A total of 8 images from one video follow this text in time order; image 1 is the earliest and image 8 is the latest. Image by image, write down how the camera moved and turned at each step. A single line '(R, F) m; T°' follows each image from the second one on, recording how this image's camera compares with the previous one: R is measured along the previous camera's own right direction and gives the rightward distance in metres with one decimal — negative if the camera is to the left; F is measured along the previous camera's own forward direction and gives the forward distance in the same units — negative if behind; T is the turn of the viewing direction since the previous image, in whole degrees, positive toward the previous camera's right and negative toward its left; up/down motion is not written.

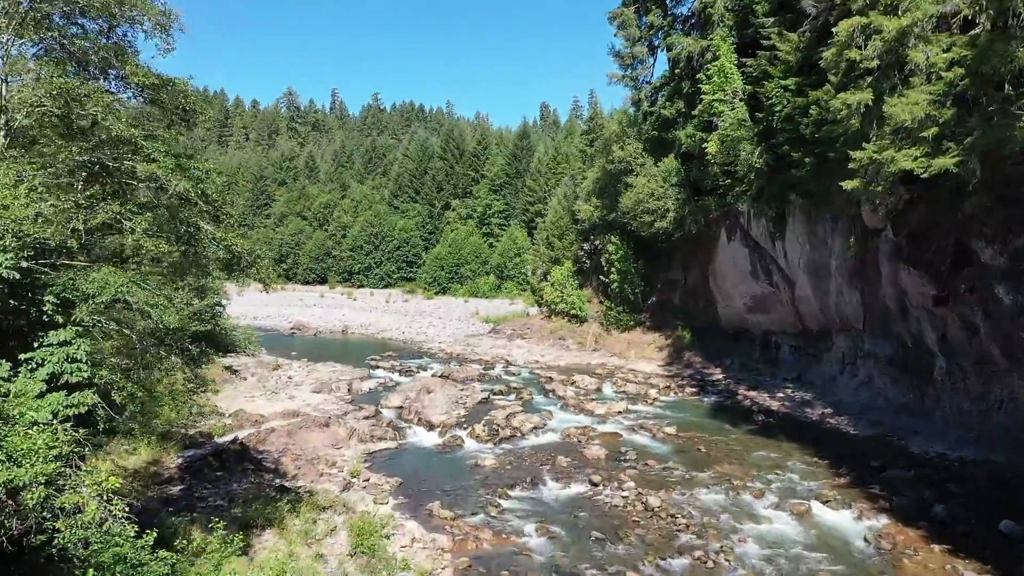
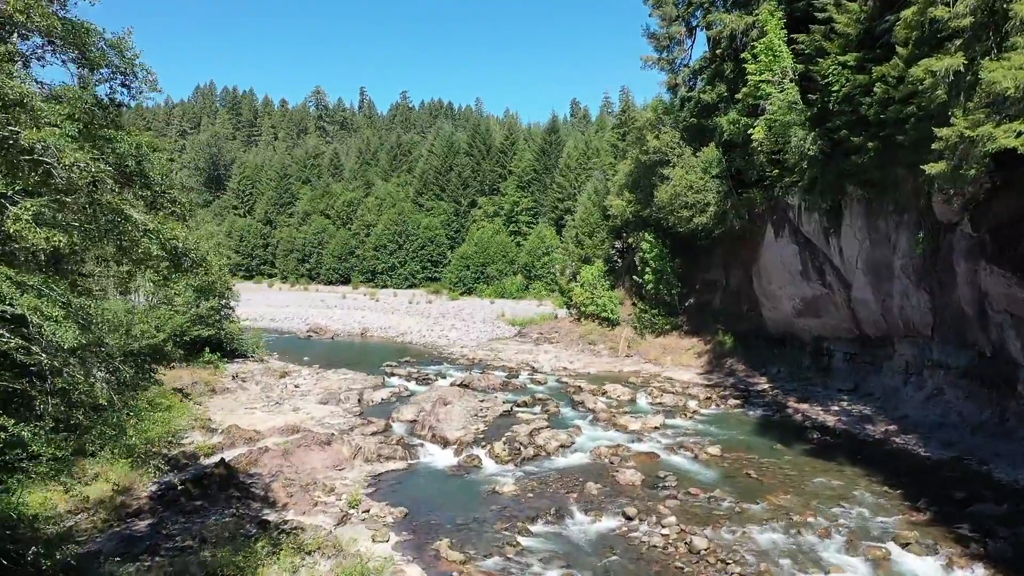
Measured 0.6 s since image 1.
(+0.2, +2.5) m; -2°
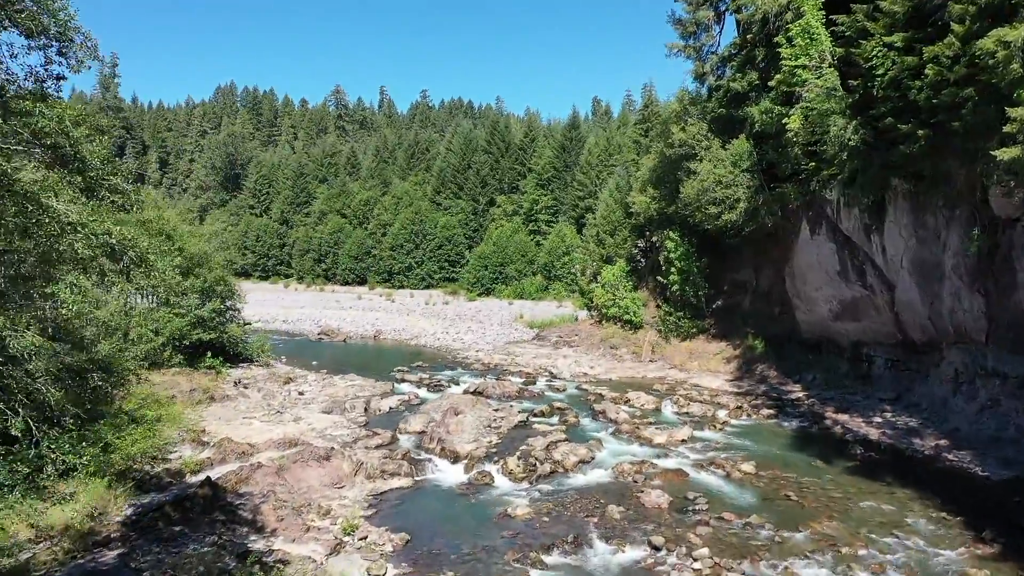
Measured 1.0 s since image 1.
(+0.2, +1.7) m; -2°
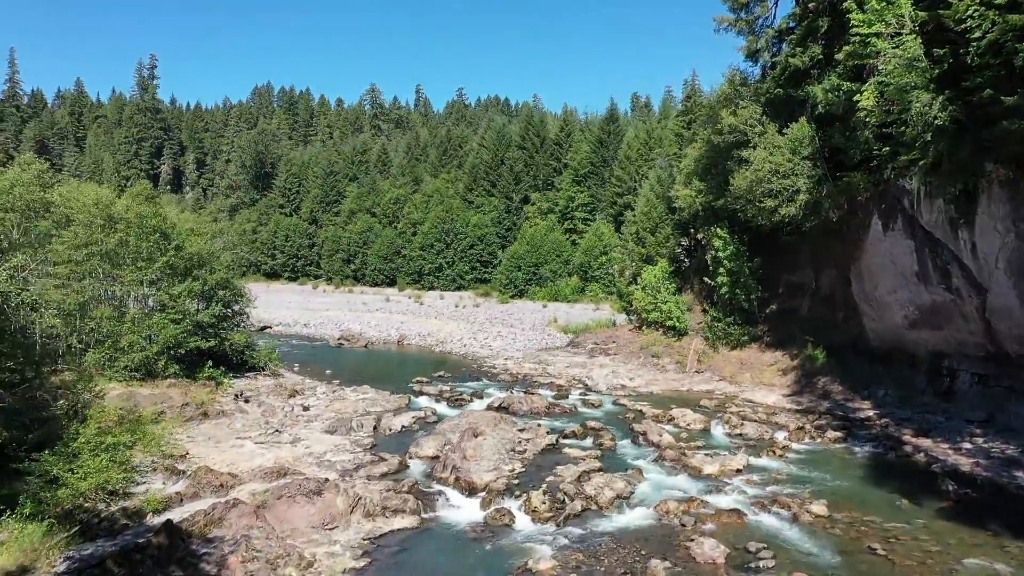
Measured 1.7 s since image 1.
(+0.3, +2.9) m; -3°
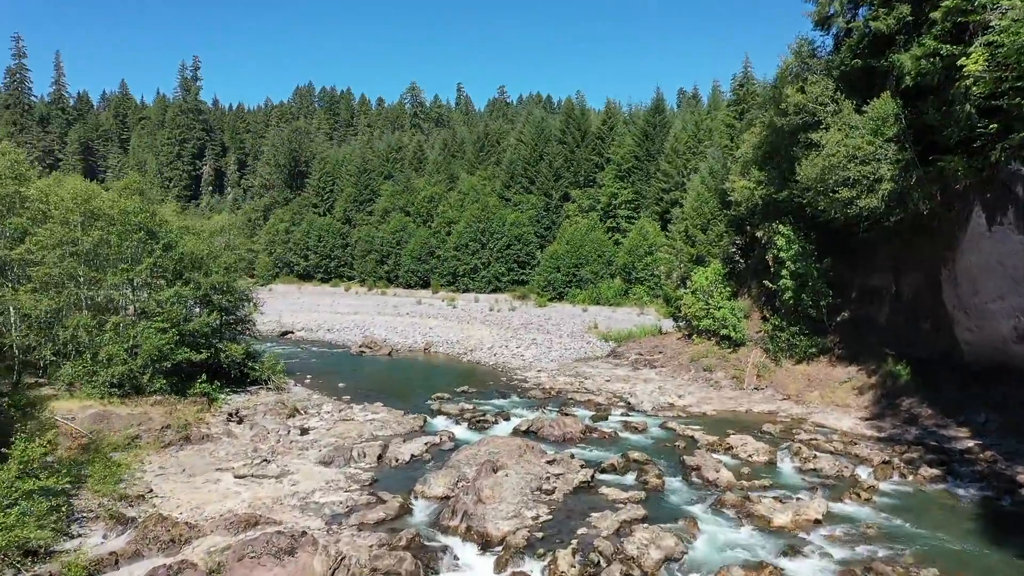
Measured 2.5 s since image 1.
(+0.4, +3.3) m; -3°
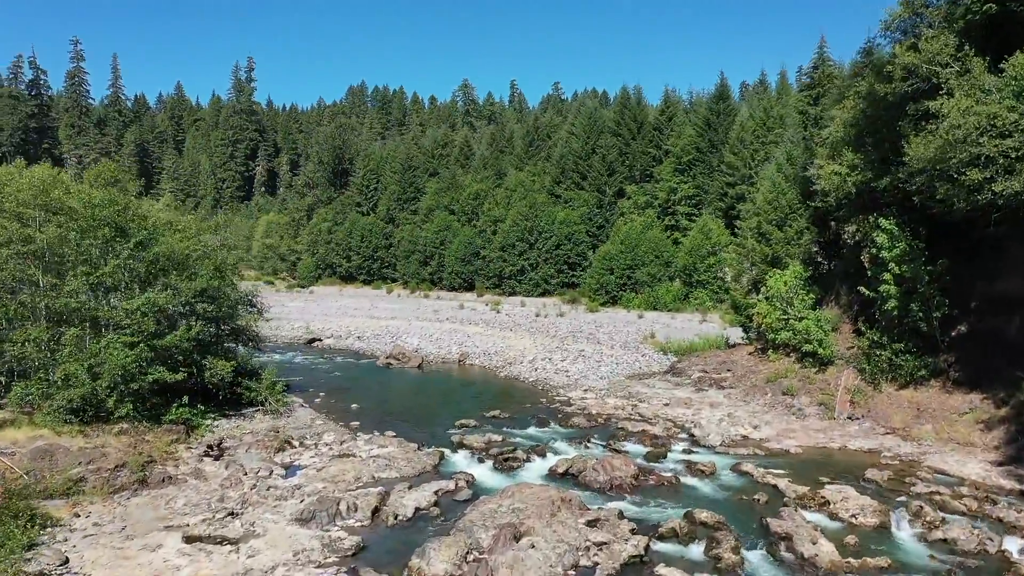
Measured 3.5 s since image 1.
(+0.5, +4.1) m; -4°
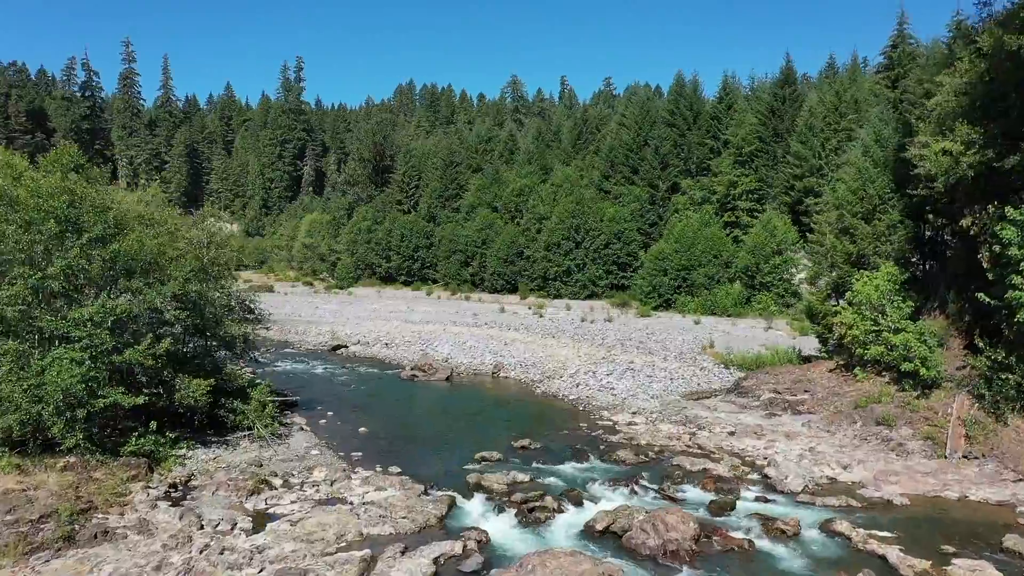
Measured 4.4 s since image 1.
(+0.4, +3.7) m; -4°
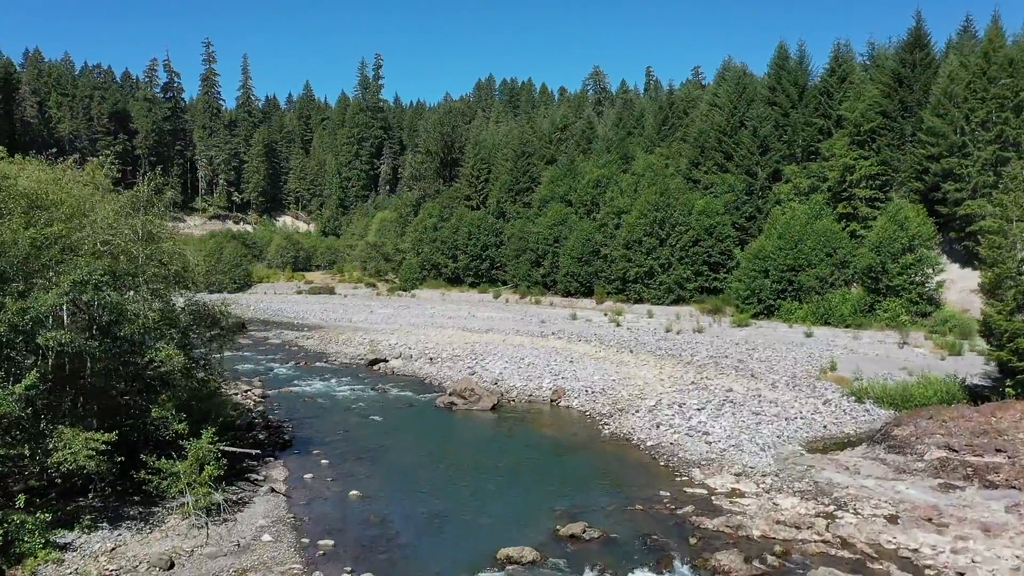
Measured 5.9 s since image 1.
(+0.6, +6.1) m; -6°
